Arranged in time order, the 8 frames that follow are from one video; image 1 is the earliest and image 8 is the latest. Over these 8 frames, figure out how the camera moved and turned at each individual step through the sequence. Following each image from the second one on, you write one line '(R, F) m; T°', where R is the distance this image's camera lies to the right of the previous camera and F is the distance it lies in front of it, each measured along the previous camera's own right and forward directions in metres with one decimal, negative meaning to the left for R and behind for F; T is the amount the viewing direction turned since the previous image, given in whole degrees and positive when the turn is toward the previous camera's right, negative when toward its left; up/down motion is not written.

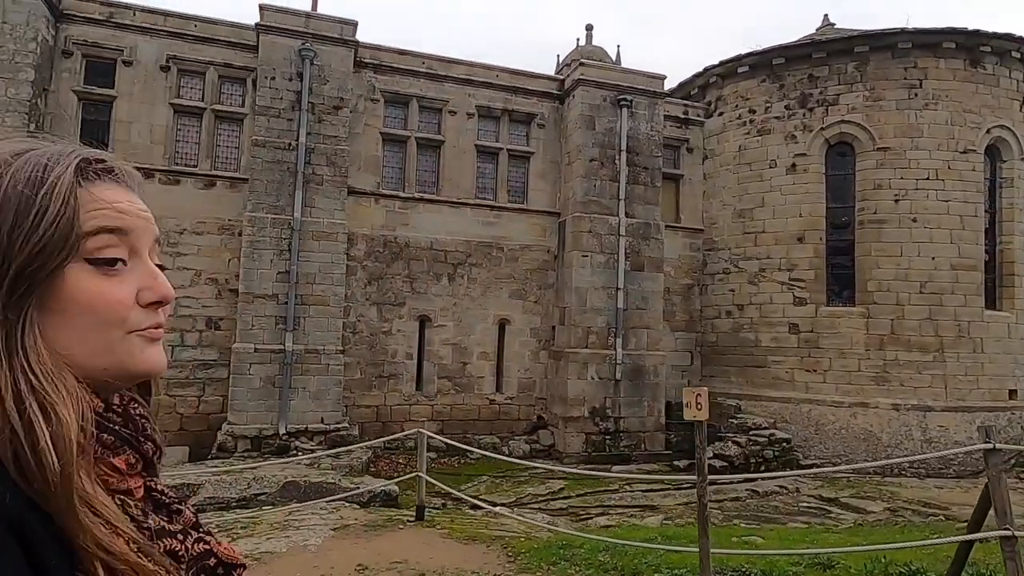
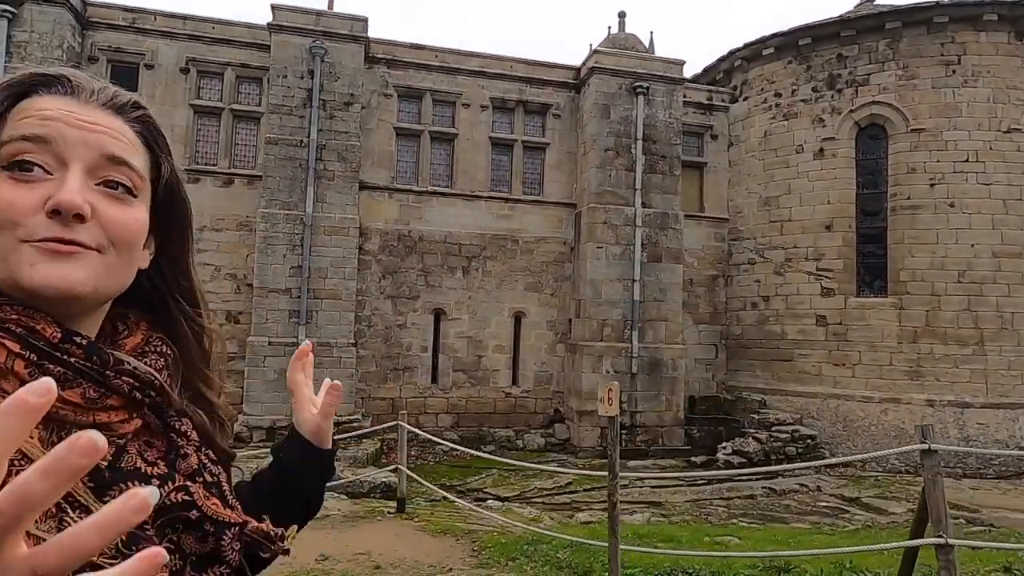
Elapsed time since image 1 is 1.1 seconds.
(+0.7, +0.1) m; -5°
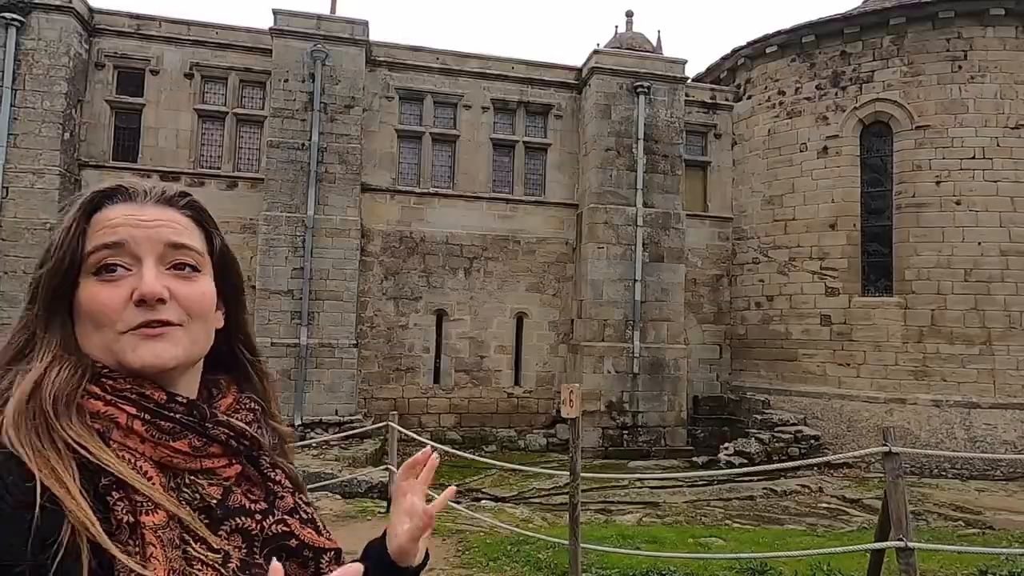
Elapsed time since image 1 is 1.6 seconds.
(+0.3, 0.0) m; -1°
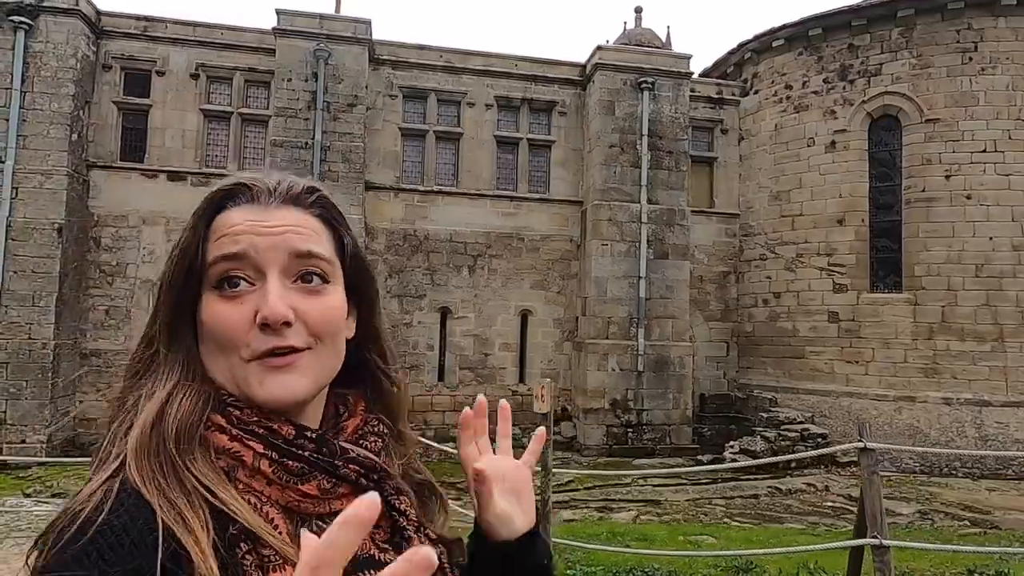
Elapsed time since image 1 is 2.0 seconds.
(+0.2, 0.0) m; -1°
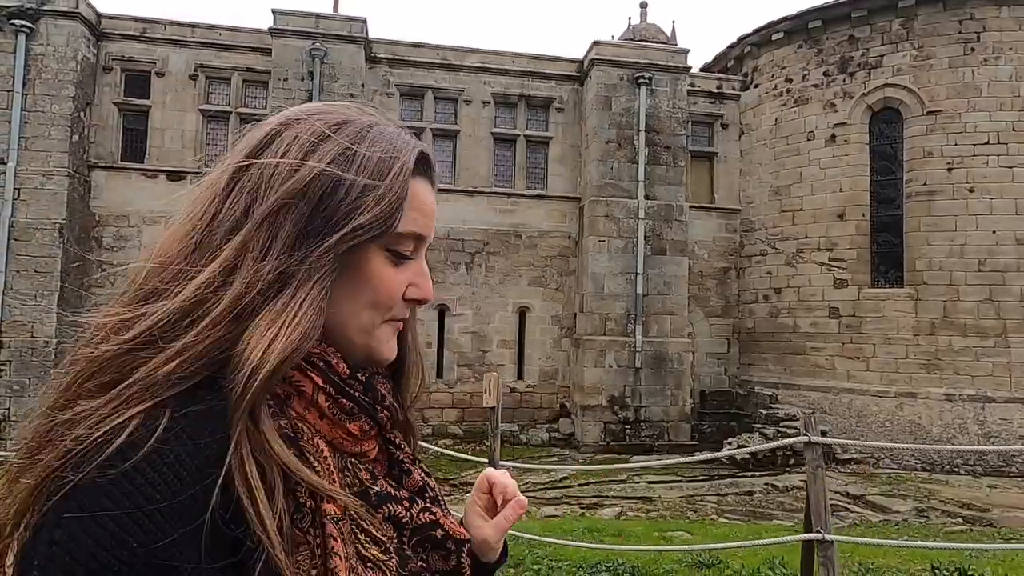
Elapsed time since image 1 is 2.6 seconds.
(+0.3, 0.0) m; -1°
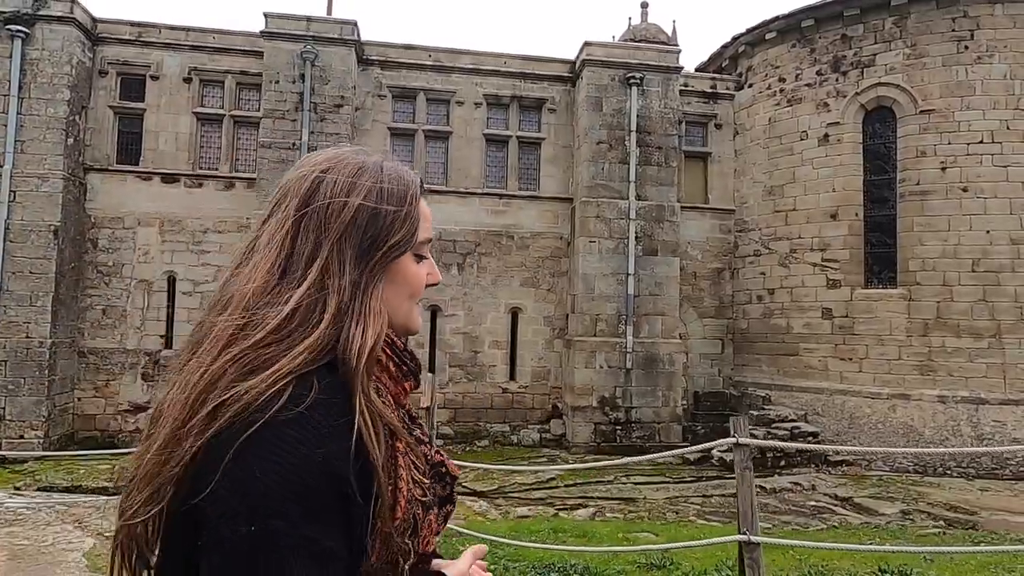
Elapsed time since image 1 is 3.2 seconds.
(+0.4, 0.0) m; -1°
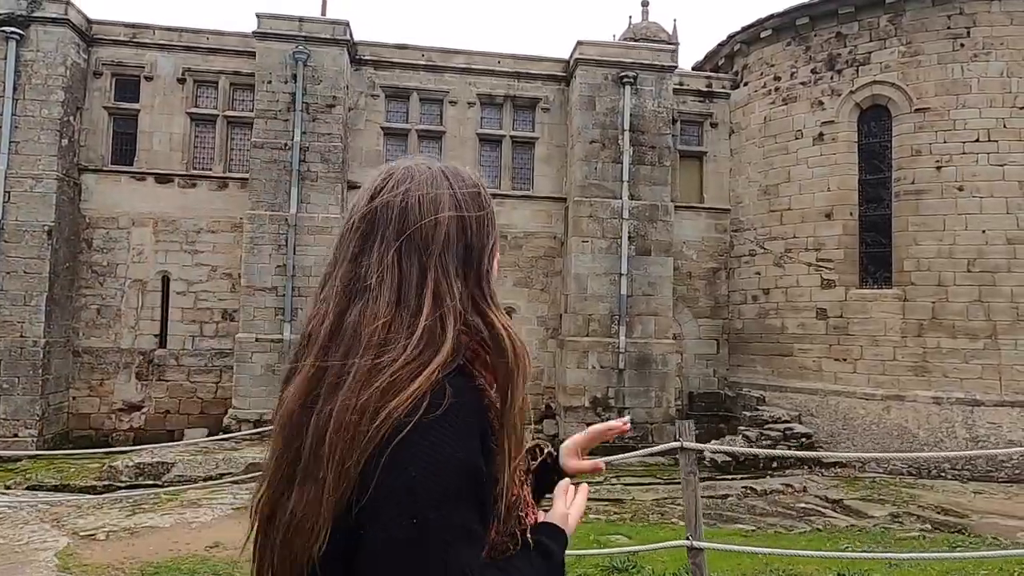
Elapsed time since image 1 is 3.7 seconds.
(+0.3, 0.0) m; -1°
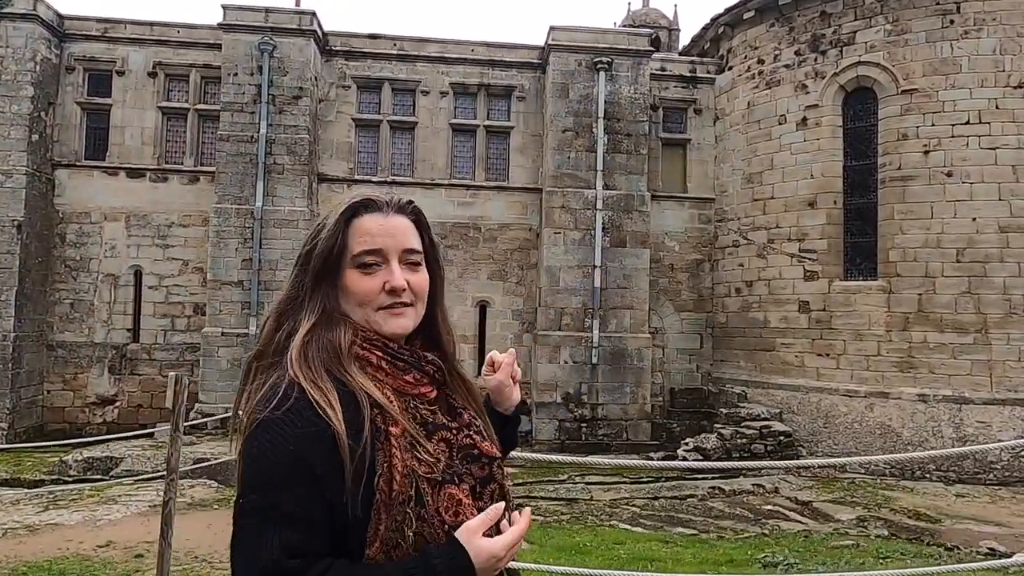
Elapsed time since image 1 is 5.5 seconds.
(+1.0, +0.3) m; -3°
